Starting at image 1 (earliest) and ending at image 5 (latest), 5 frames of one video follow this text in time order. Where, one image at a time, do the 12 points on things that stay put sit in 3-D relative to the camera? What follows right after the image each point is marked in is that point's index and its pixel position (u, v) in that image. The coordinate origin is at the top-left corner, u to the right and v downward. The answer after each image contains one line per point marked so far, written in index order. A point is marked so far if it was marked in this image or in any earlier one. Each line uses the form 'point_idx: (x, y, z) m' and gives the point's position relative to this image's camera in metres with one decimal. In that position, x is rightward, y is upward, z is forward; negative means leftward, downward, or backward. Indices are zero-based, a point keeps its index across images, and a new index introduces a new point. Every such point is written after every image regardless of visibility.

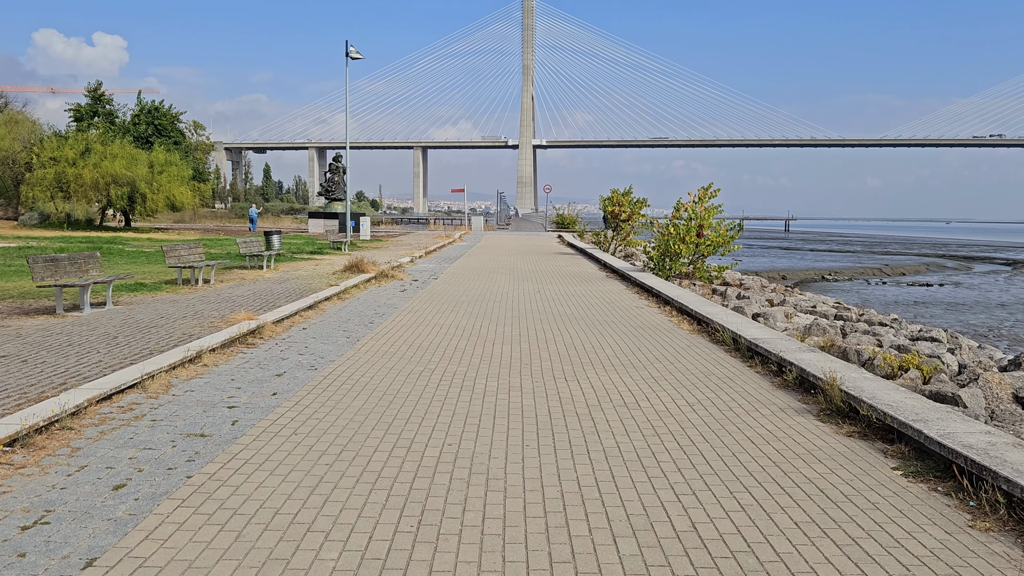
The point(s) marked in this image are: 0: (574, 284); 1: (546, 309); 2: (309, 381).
0: (+1.2, +0.1, +16.4) m
1: (+0.5, -0.3, +11.9) m
2: (-1.6, -0.7, +6.5) m
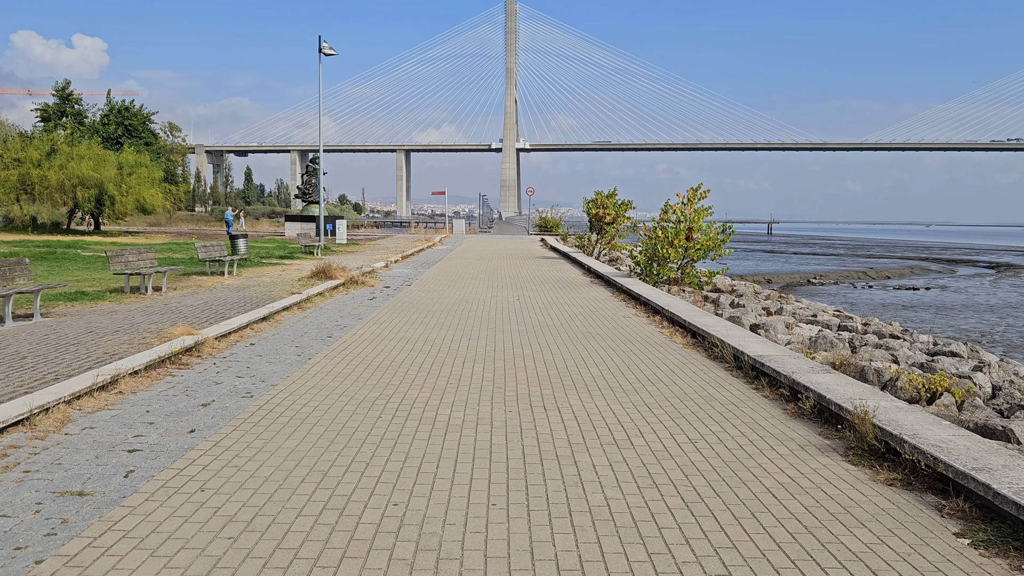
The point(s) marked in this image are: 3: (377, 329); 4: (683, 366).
0: (+0.8, 0.0, +15.5) m
1: (+0.2, -0.4, +10.9) m
2: (-1.8, -0.8, +5.5) m
3: (-1.6, -0.5, +9.6) m
4: (+1.5, -0.7, +7.6) m
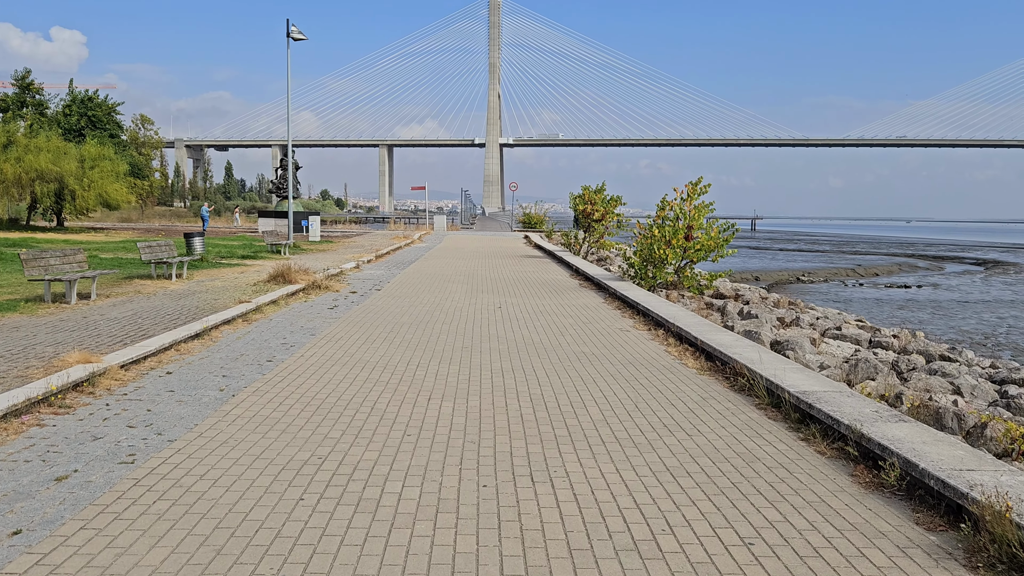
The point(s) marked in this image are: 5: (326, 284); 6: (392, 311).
0: (+0.5, -0.1, +14.0) m
1: (-0.1, -0.5, +9.4) m
2: (-1.9, -0.9, +3.9) m
3: (-1.7, -0.6, +8.0) m
4: (+1.4, -0.8, +6.1) m
5: (-3.1, +0.1, +14.0) m
6: (-1.6, -0.3, +11.3) m
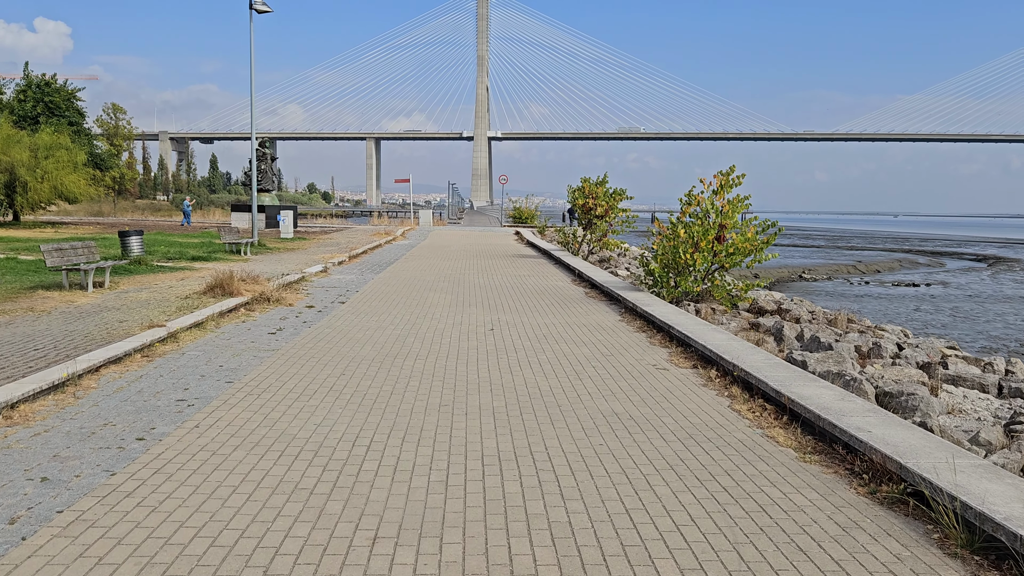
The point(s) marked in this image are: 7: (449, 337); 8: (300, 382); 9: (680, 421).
0: (+0.4, -0.3, +11.4) m
1: (-0.1, -0.7, +6.9) m
2: (-1.8, -1.2, +1.3) m
3: (-1.7, -0.8, +5.5) m
4: (+1.4, -1.1, +3.6) m
5: (-3.2, -0.1, +11.4) m
6: (-1.6, -0.5, +8.7) m
7: (-0.6, -0.5, +8.8) m
8: (-1.6, -0.7, +6.4) m
9: (+1.1, -0.9, +5.5) m
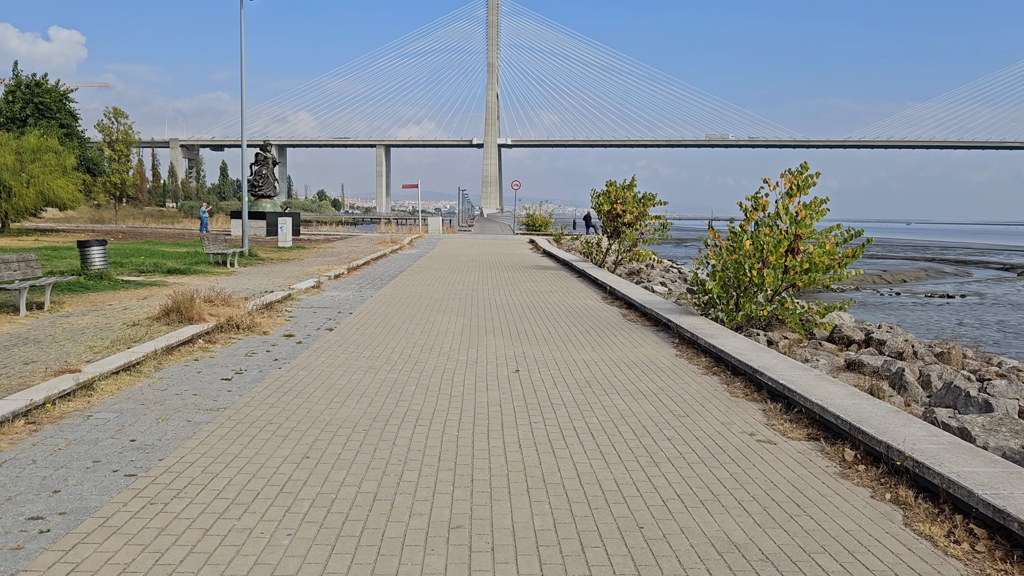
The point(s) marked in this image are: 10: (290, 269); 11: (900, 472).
0: (+0.7, -0.6, +9.2) m
1: (+0.2, -0.9, +4.7) m
2: (-1.6, -1.4, -0.8) m
3: (-1.5, -1.0, +3.3) m
4: (+1.6, -1.3, +1.4) m
5: (-2.9, -0.4, +9.3) m
6: (-1.4, -0.7, +6.5) m
7: (-0.4, -0.8, +6.7) m
8: (-1.4, -0.9, +4.3) m
9: (+1.3, -1.1, +3.3) m
10: (-4.4, +0.4, +16.9) m
11: (+2.0, -0.9, +4.3) m
